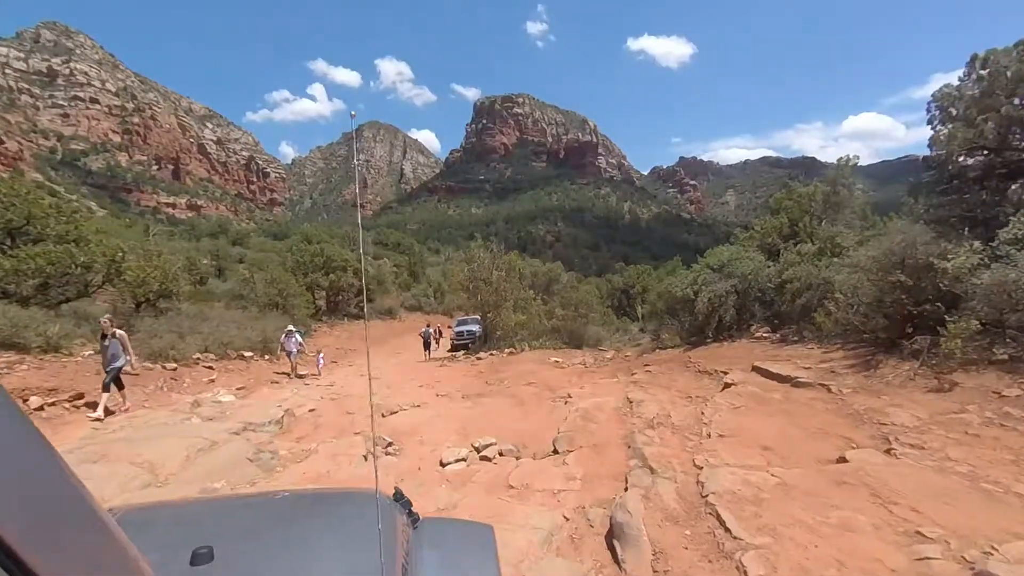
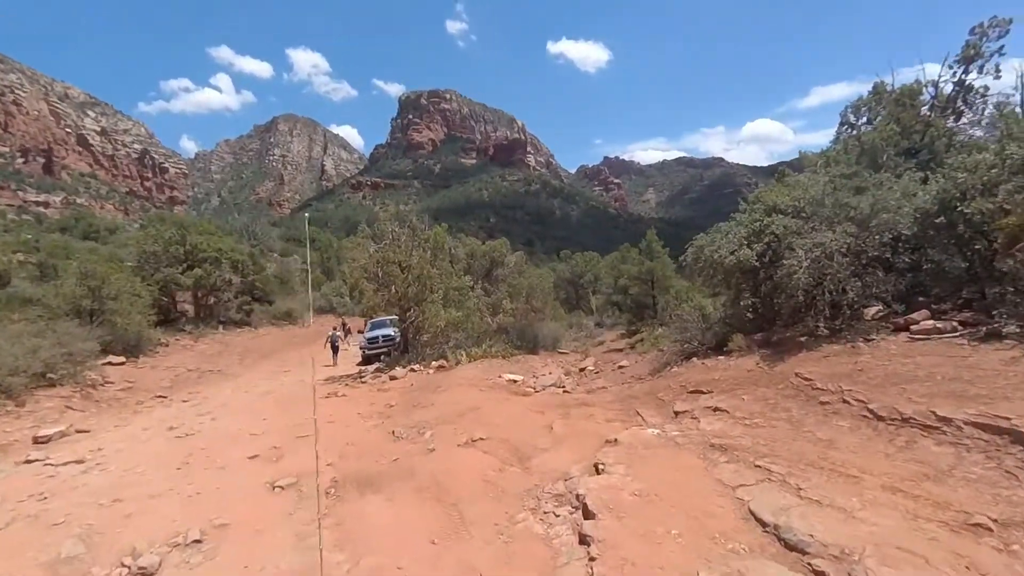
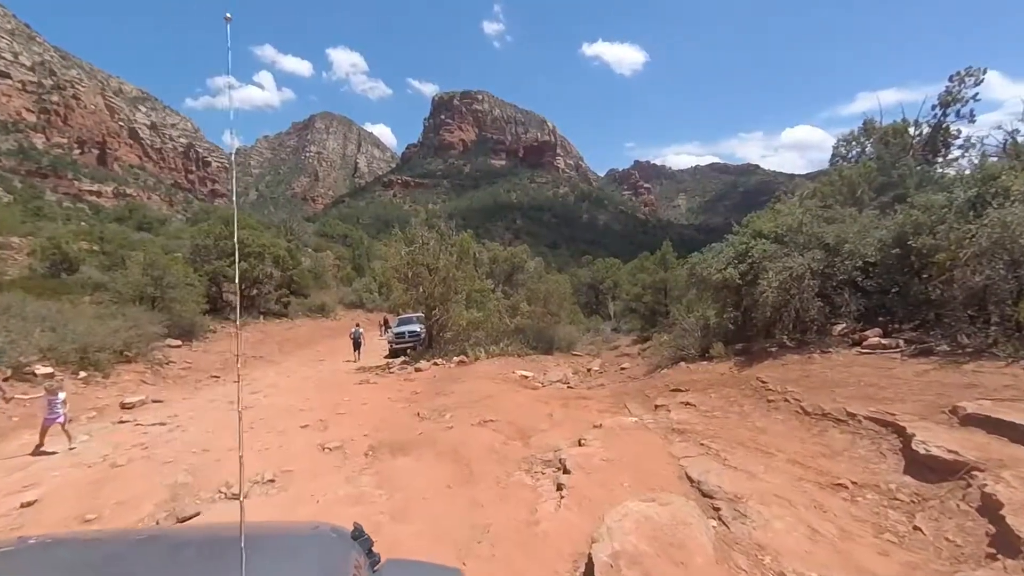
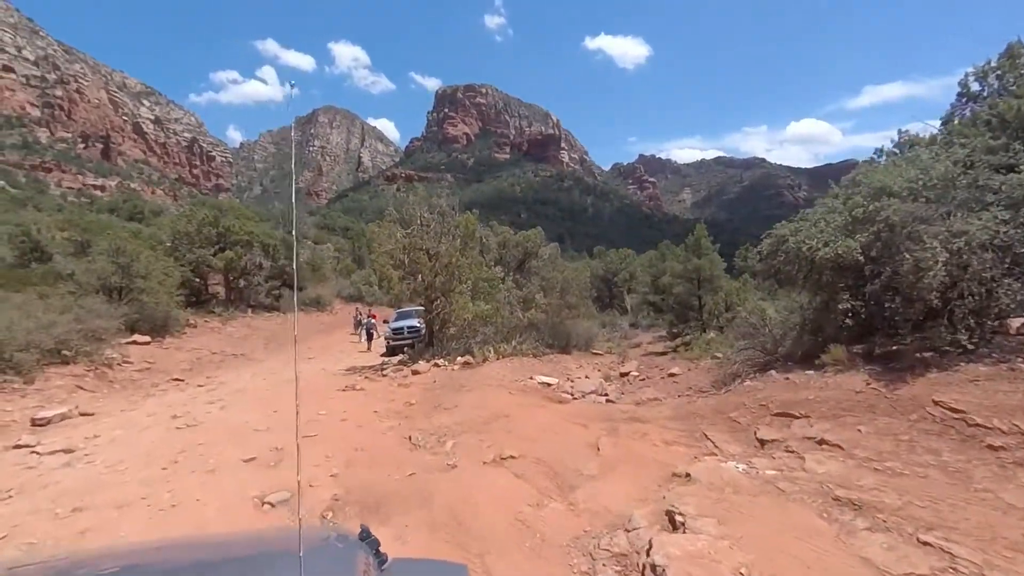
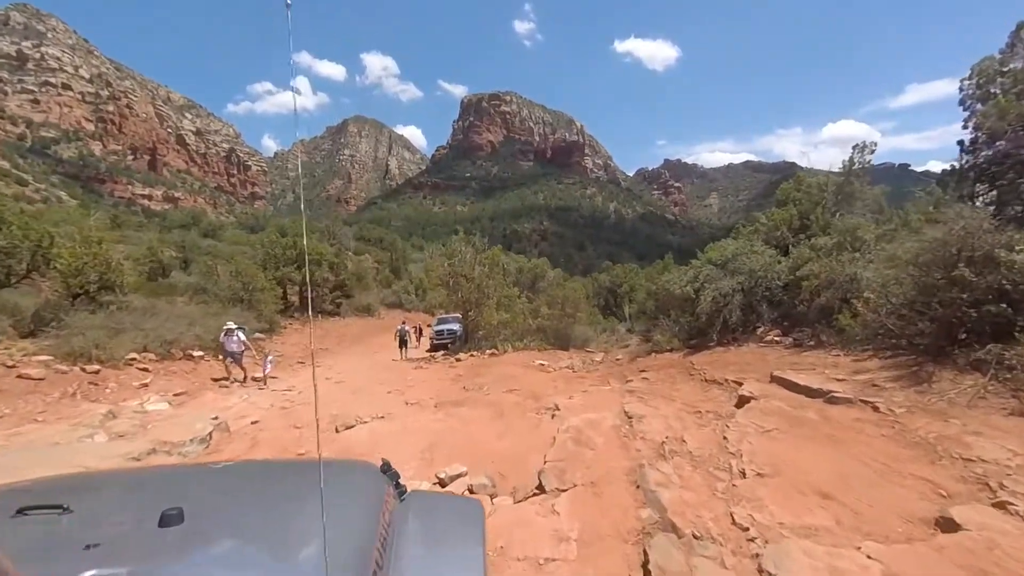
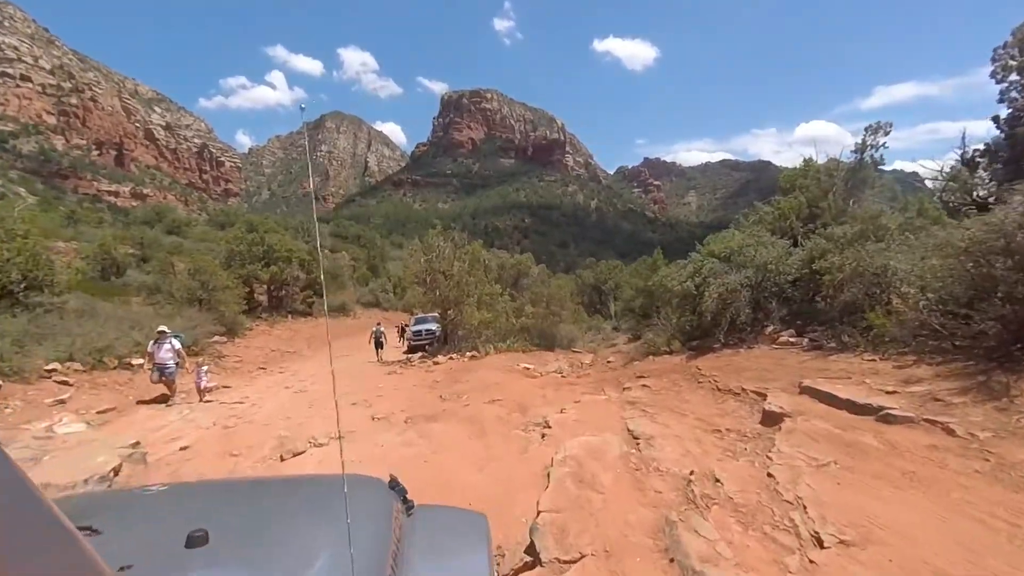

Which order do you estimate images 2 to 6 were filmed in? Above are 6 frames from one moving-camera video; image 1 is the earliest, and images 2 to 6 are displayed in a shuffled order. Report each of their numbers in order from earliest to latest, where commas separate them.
5, 6, 3, 2, 4
